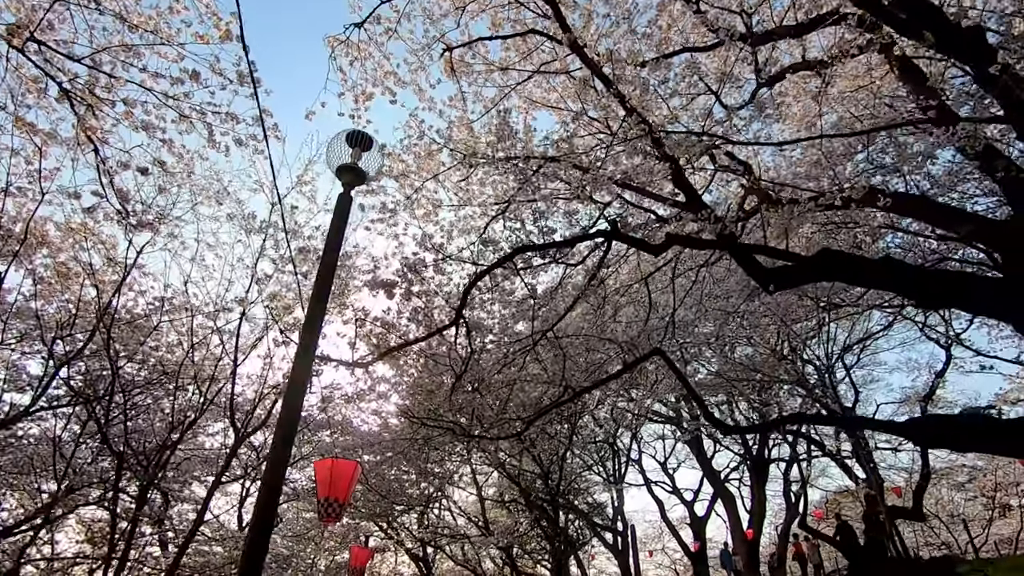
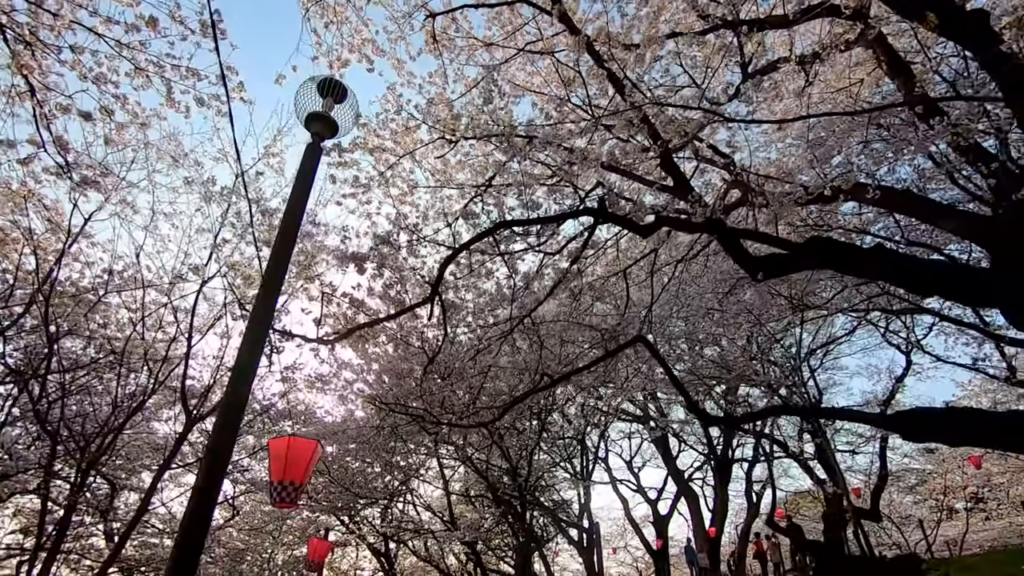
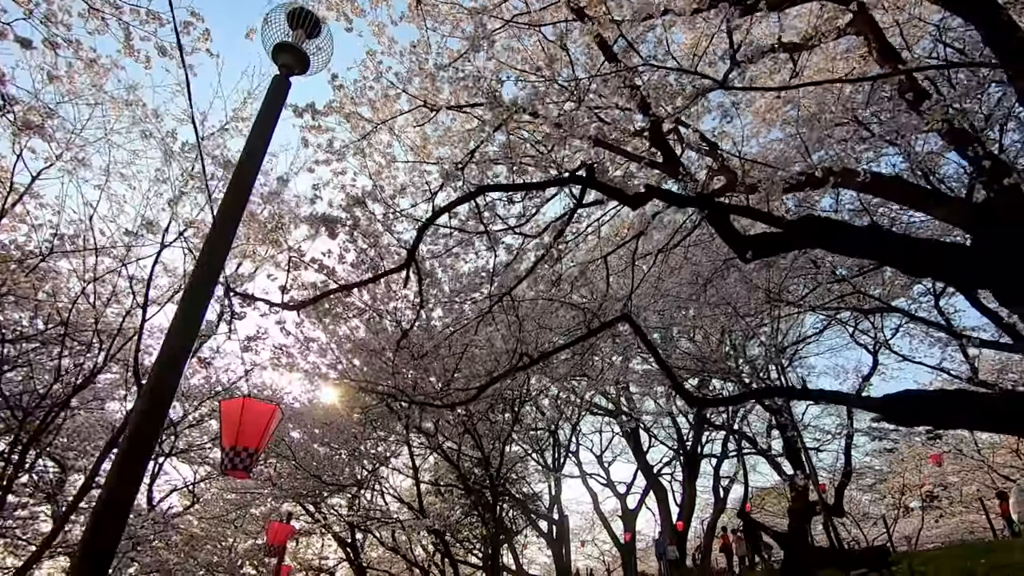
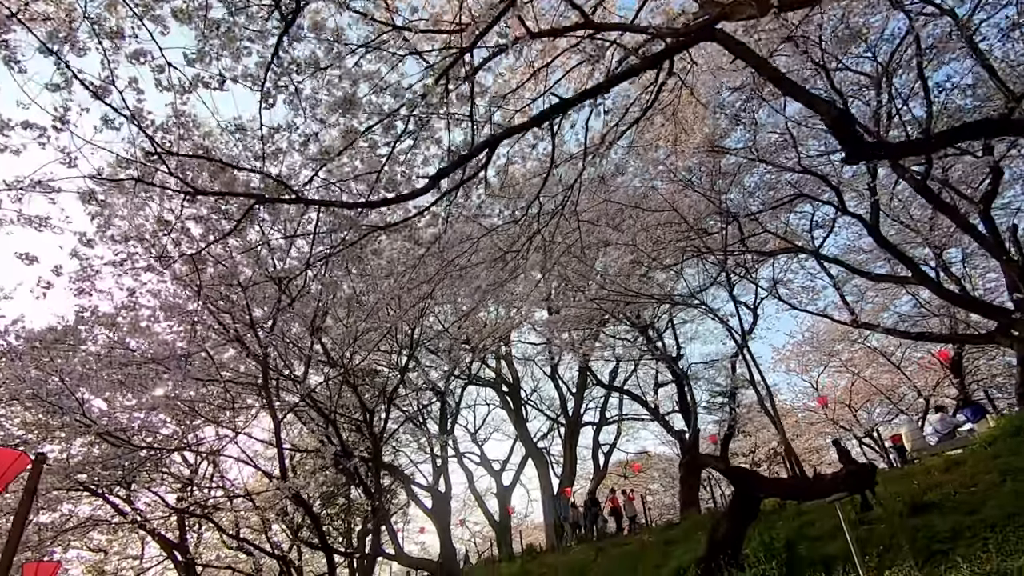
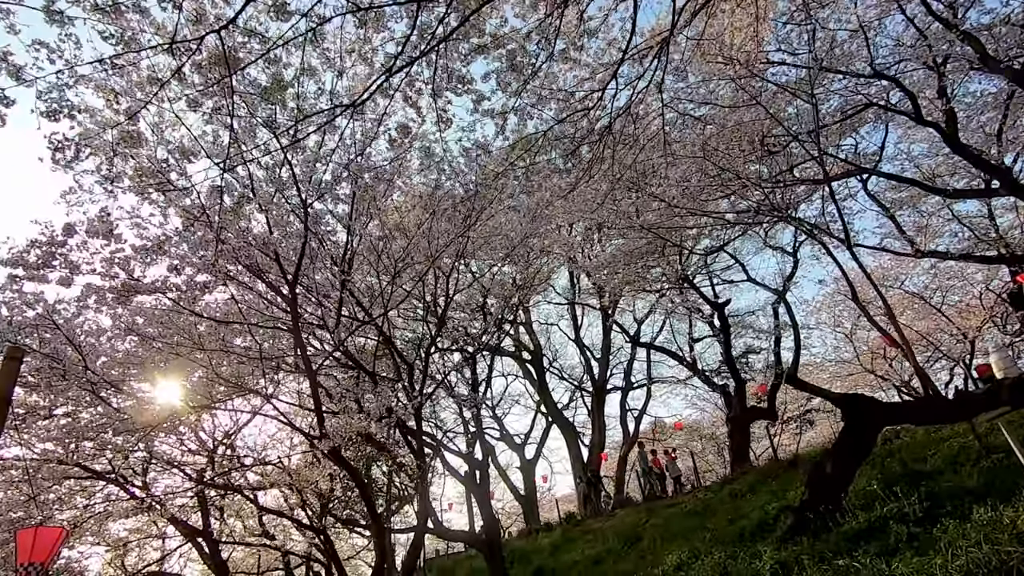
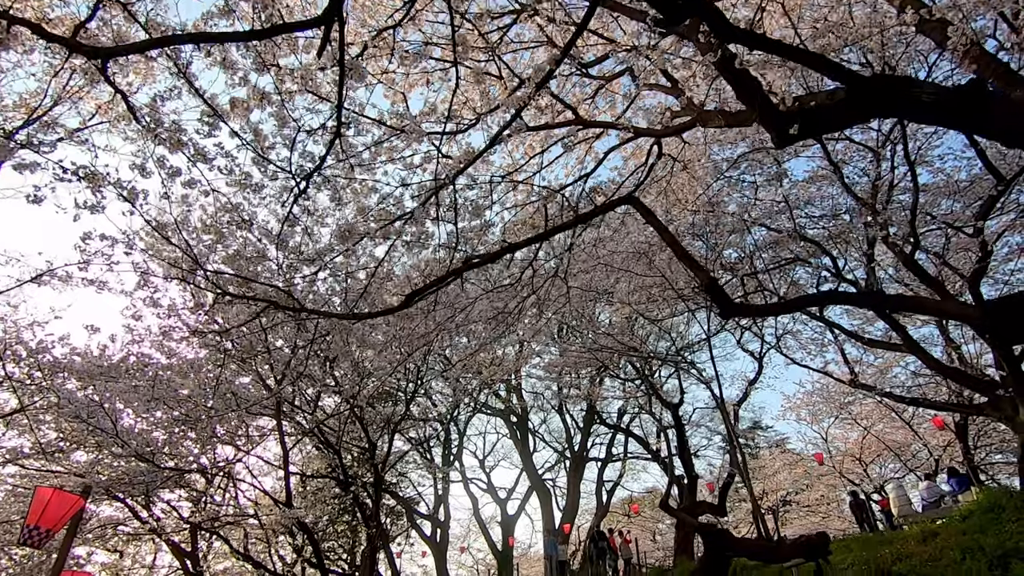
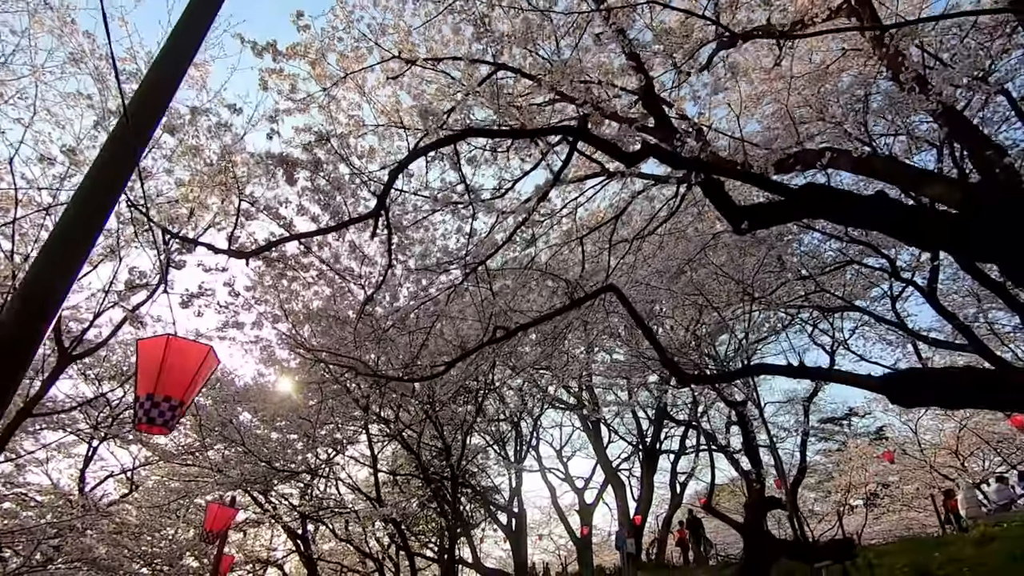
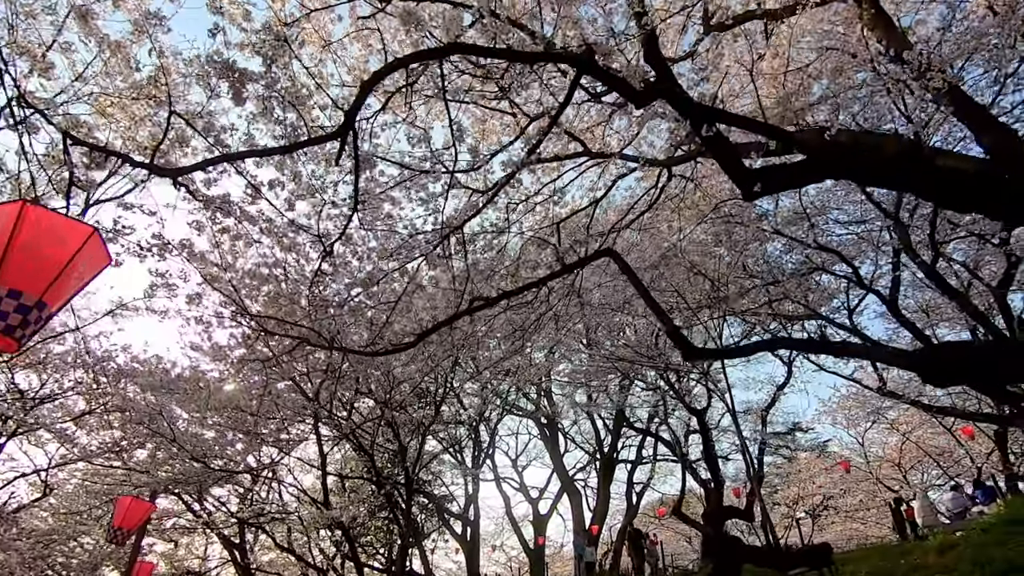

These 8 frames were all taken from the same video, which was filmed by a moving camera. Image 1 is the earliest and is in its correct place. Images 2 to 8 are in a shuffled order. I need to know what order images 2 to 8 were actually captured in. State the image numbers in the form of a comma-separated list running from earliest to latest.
2, 3, 7, 8, 6, 4, 5
